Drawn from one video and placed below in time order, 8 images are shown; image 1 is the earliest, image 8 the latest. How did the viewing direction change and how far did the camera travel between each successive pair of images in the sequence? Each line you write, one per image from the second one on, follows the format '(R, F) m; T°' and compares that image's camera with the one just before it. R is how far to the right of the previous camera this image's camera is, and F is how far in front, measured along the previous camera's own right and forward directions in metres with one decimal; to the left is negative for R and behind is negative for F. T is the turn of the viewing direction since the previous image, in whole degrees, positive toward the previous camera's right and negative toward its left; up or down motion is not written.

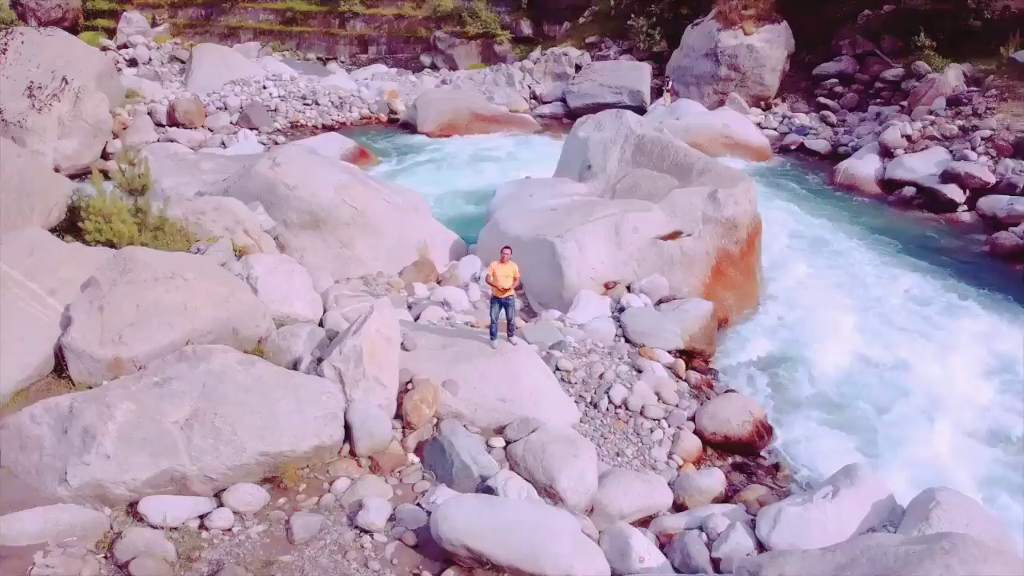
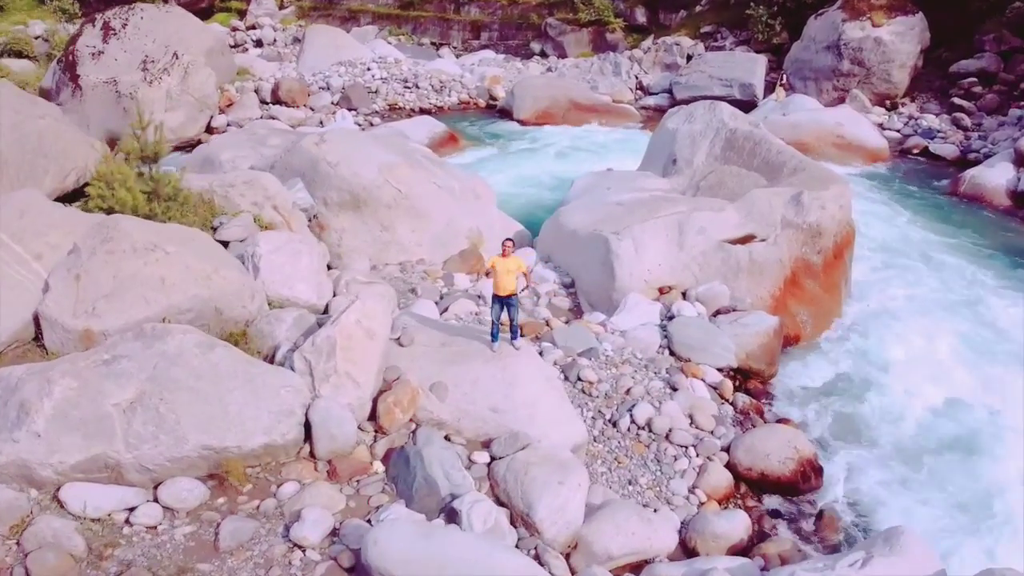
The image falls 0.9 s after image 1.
(+1.2, +1.1) m; -8°
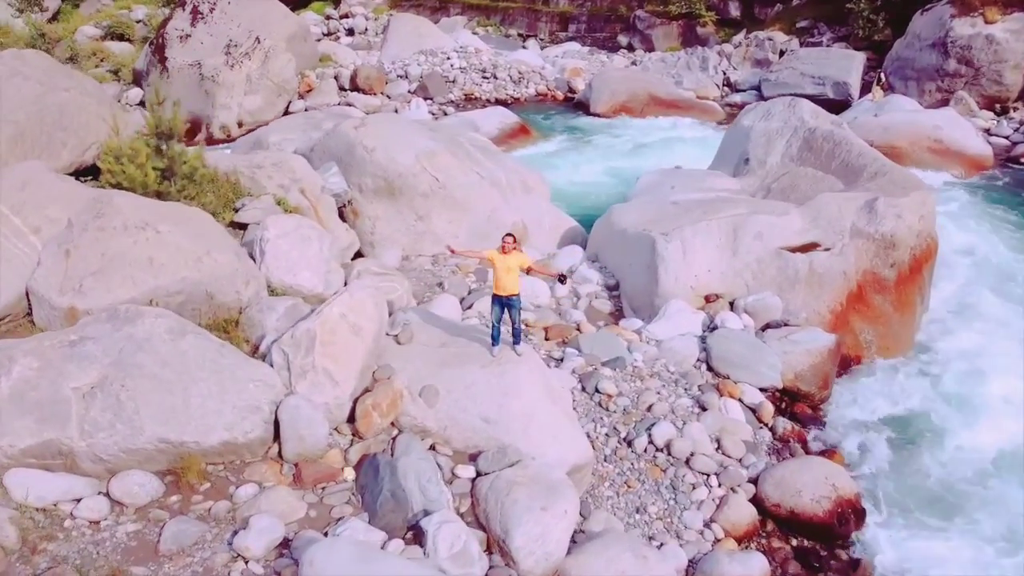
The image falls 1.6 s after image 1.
(+0.8, +0.8) m; -6°
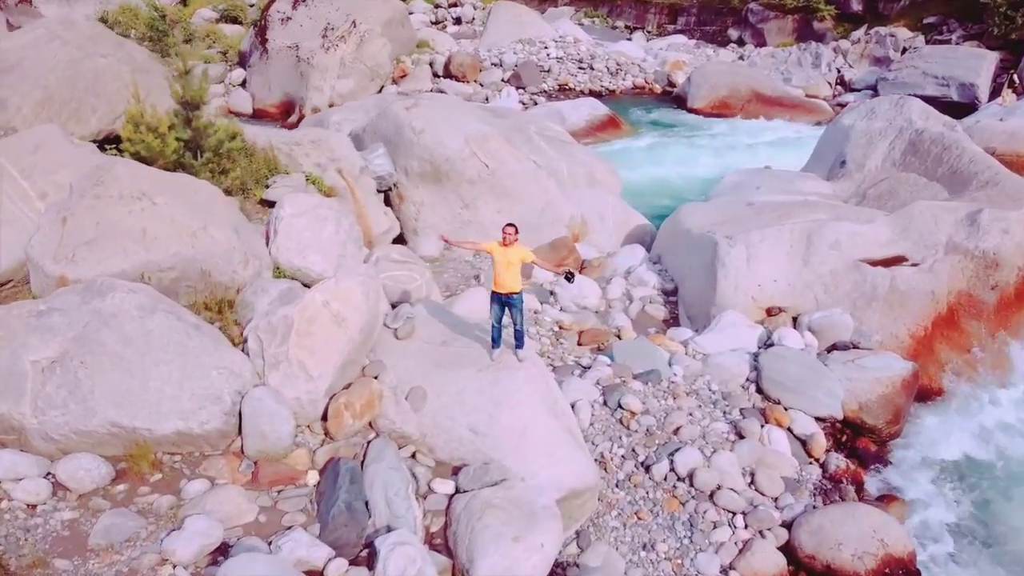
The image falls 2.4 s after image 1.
(+0.9, +0.9) m; -7°
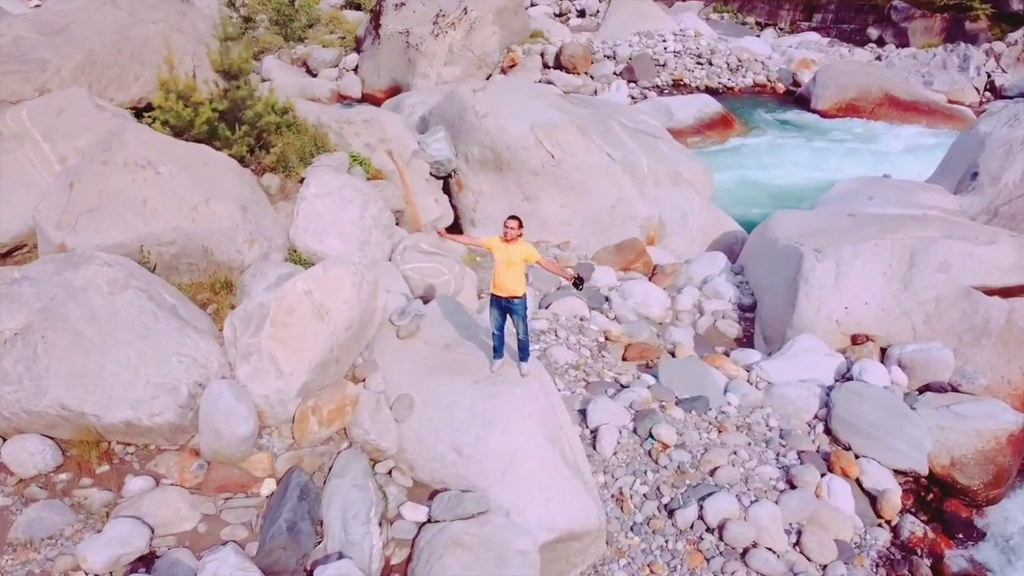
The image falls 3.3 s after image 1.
(+0.8, +1.0) m; -8°
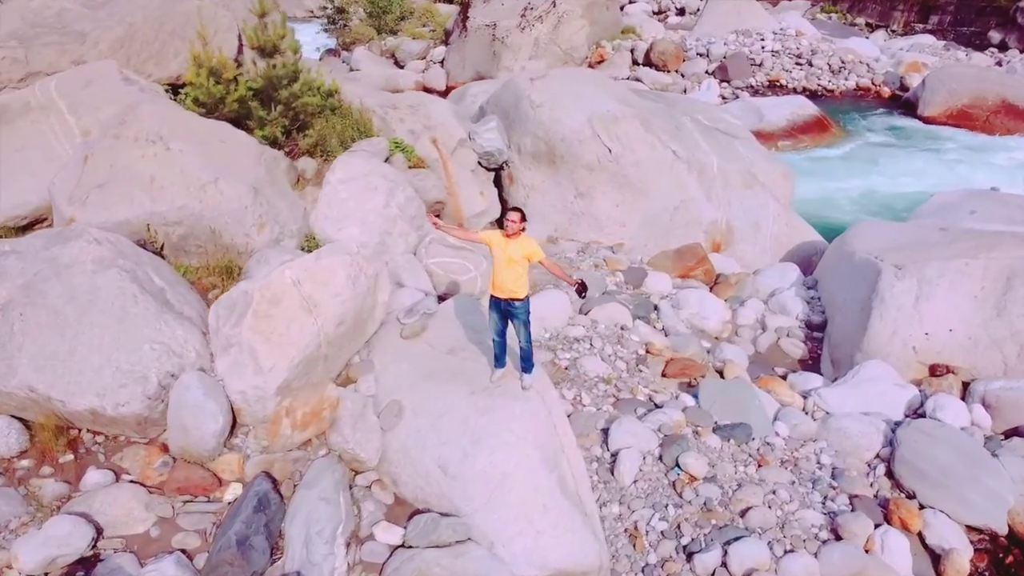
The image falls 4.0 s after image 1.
(+0.6, +0.7) m; -6°
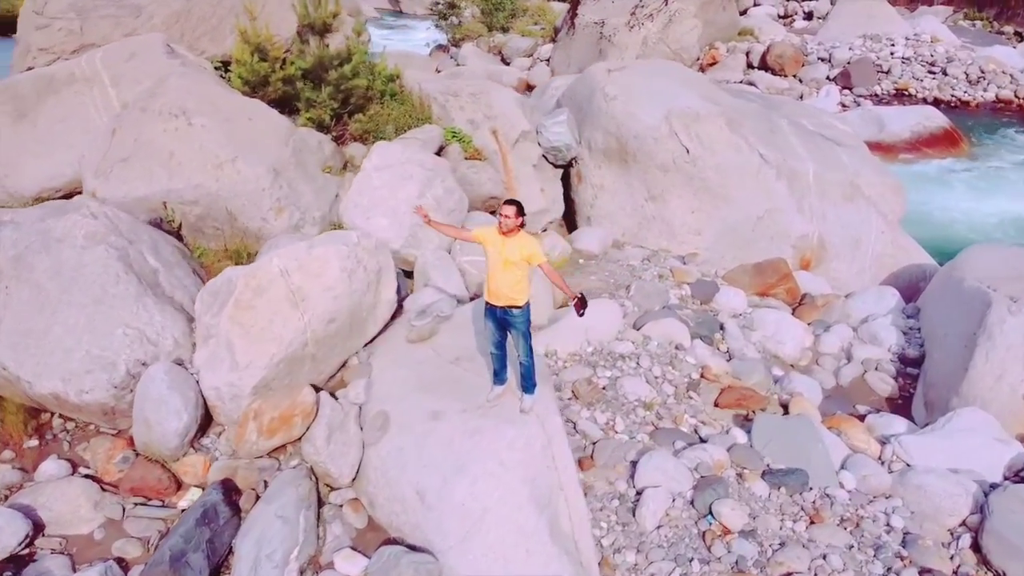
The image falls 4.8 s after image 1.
(+0.6, +0.7) m; -8°
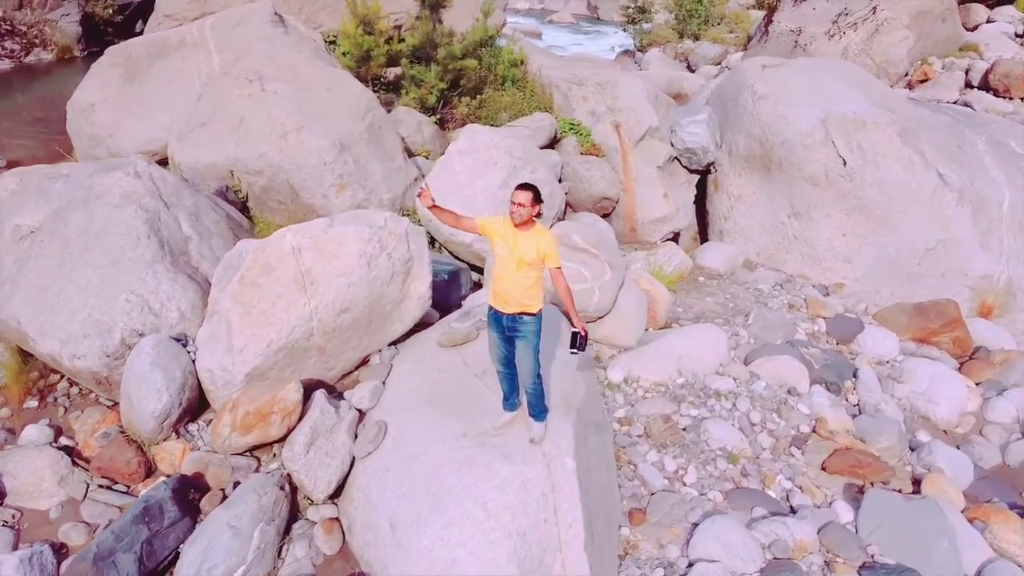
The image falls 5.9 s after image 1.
(+0.7, +0.9) m; -13°
